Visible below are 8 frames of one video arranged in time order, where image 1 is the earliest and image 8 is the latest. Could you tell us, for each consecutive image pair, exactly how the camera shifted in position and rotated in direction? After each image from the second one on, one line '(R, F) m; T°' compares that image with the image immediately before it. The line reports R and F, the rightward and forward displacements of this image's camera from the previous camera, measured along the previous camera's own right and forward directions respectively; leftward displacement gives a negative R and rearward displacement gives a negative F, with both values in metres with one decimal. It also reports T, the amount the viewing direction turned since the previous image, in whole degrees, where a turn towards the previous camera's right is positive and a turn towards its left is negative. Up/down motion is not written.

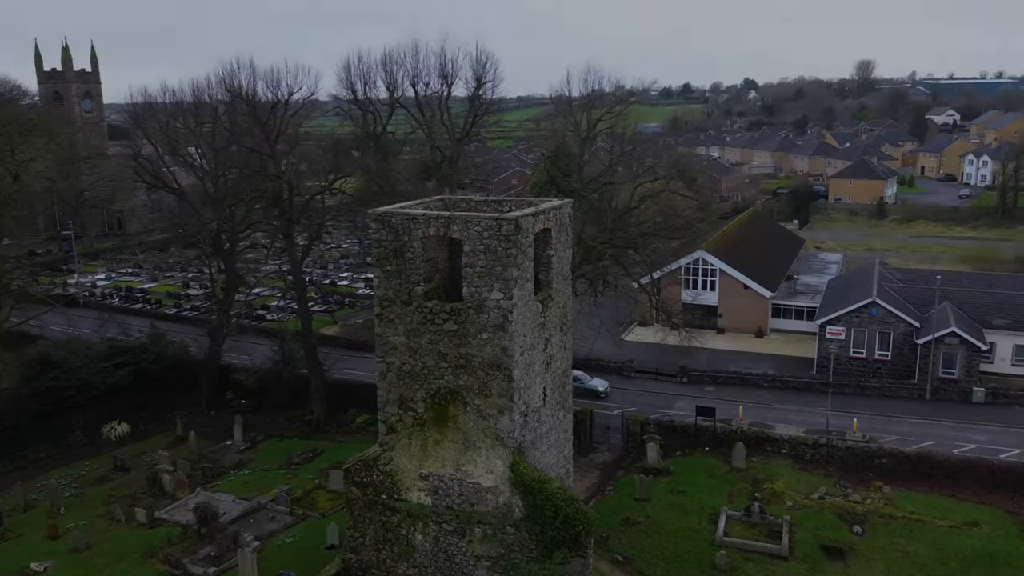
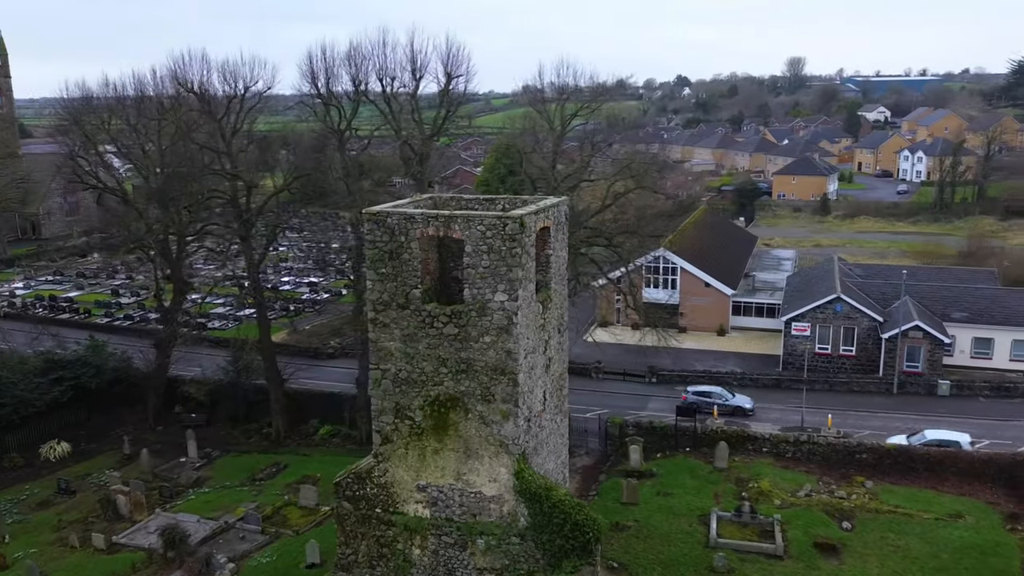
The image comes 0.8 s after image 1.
(-1.6, +0.6) m; +6°
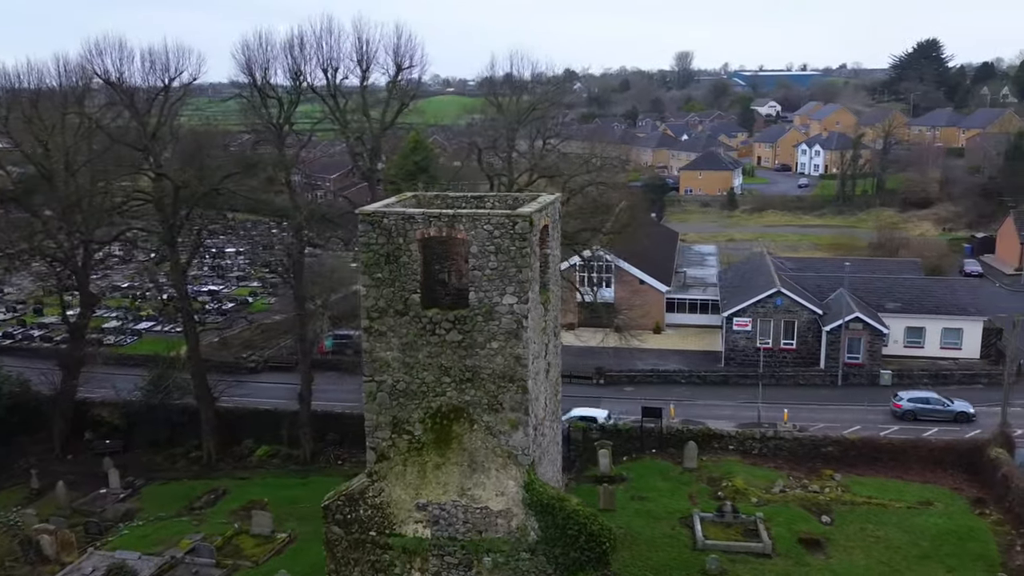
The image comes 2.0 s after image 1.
(-2.4, +1.1) m; +10°
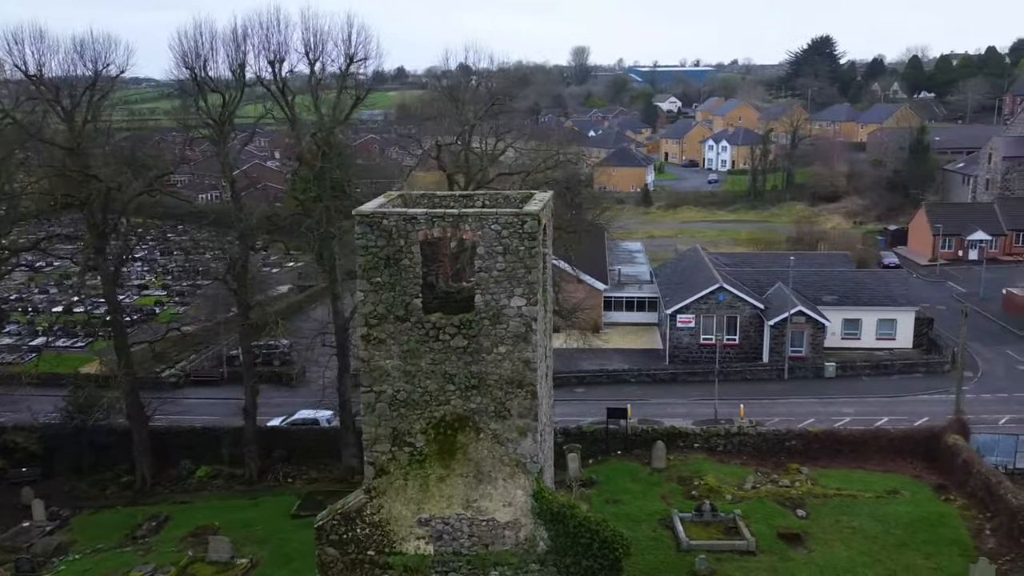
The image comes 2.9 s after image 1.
(-2.0, +0.9) m; +8°
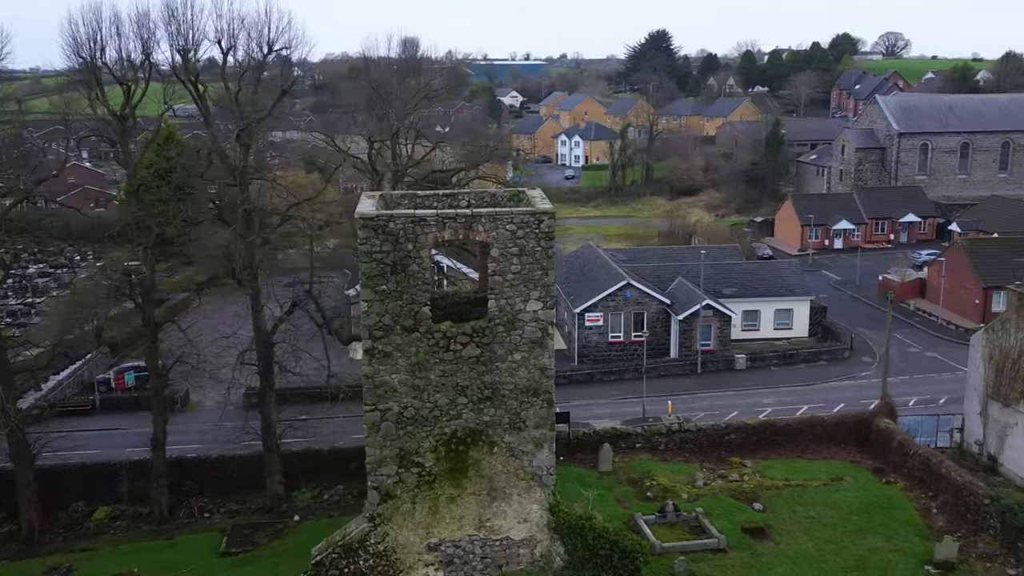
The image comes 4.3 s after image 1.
(-2.8, +1.2) m; +12°
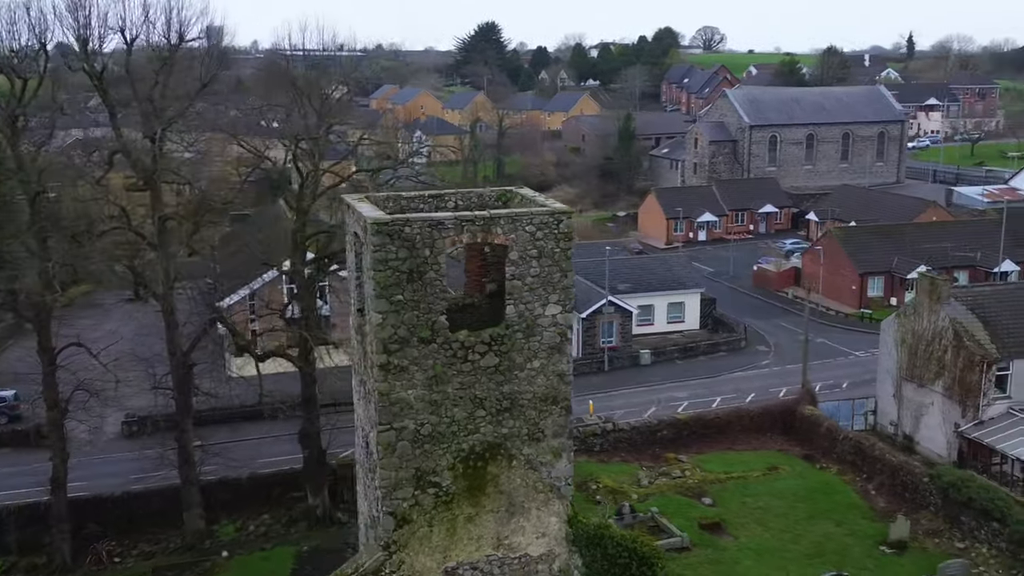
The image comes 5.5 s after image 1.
(-2.6, +0.9) m; +12°
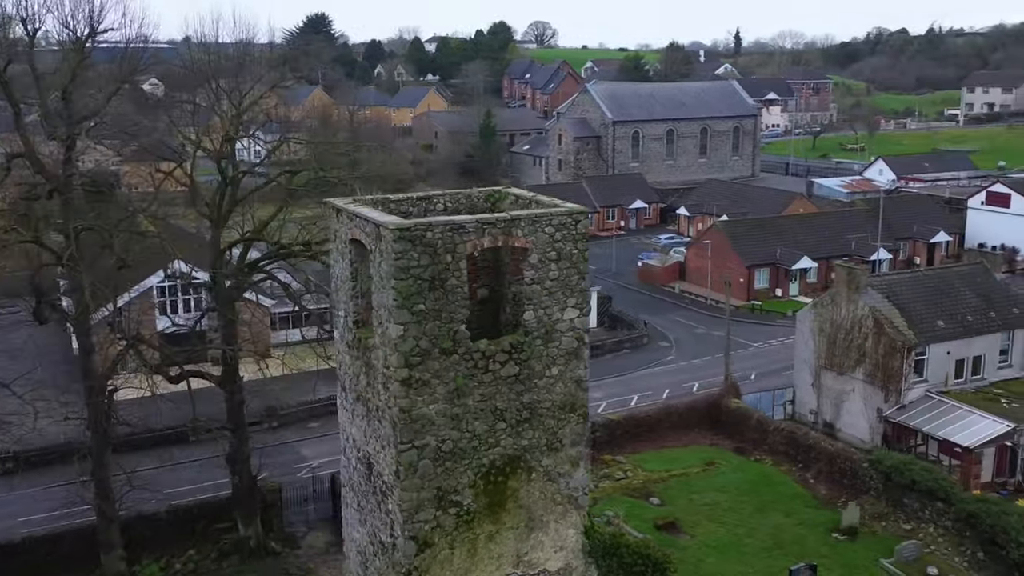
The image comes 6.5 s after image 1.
(-2.3, +0.8) m; +11°
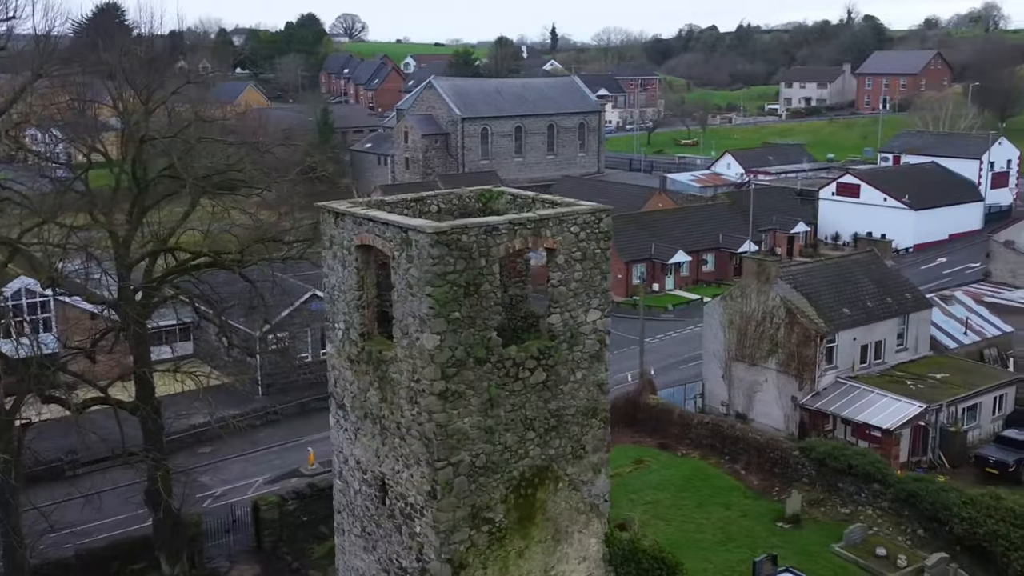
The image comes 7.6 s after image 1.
(-2.3, +0.9) m; +12°
